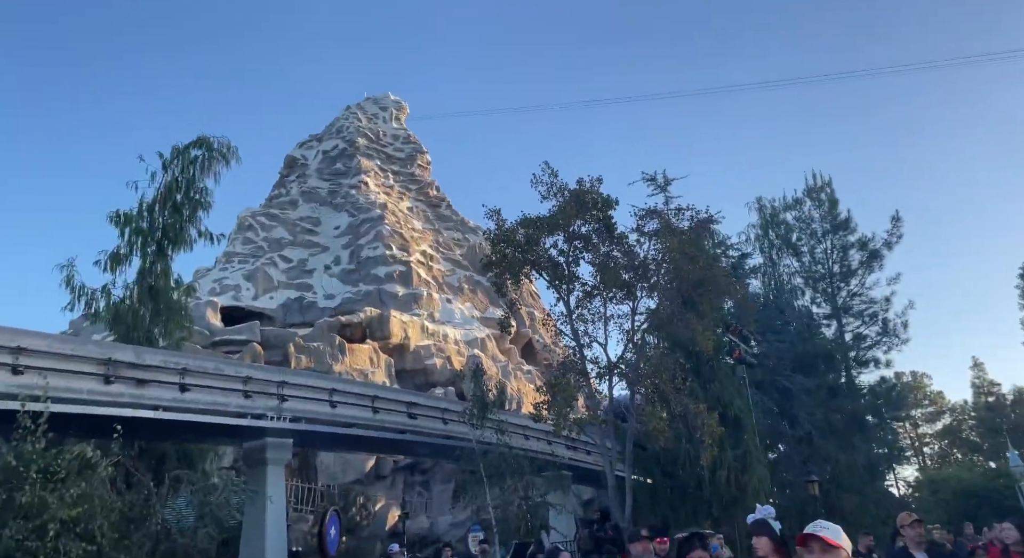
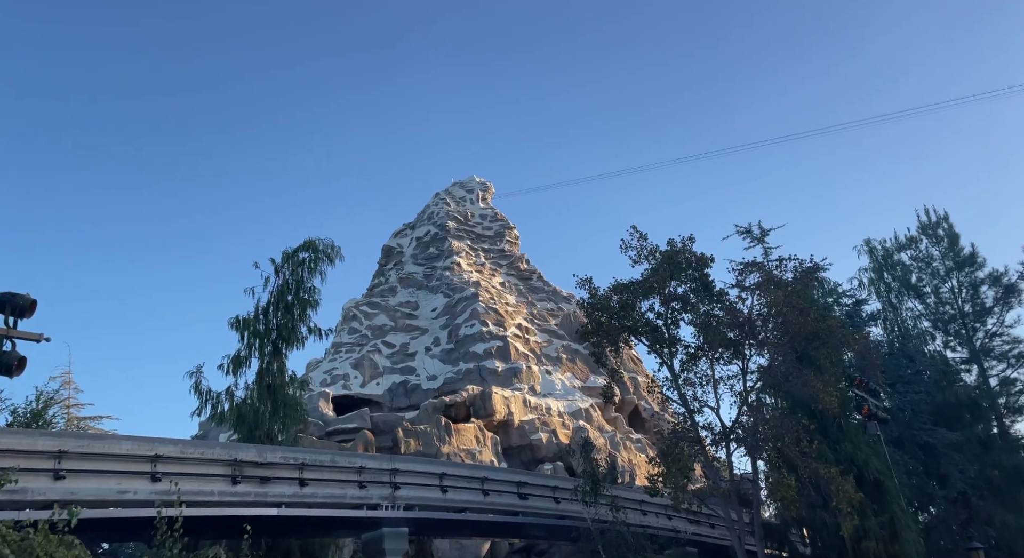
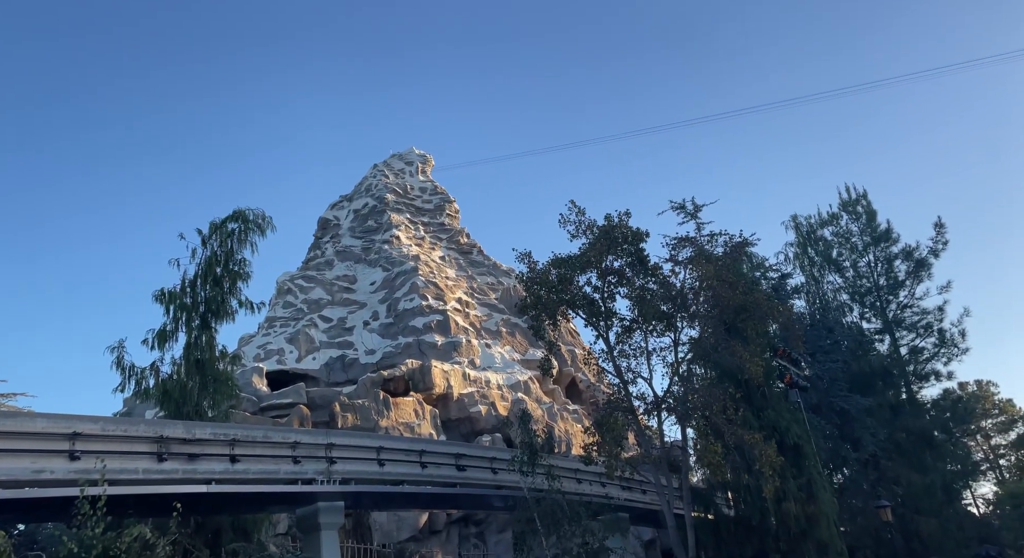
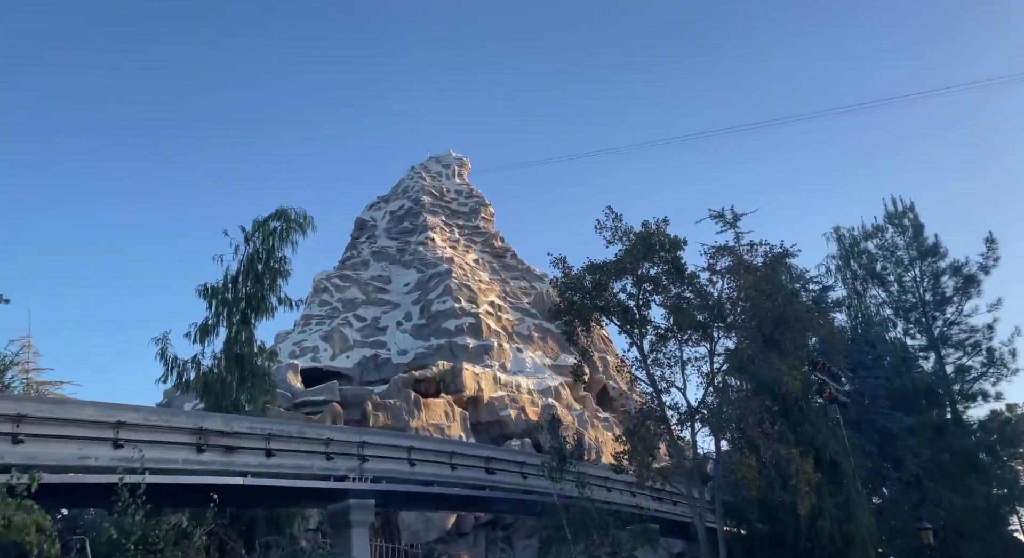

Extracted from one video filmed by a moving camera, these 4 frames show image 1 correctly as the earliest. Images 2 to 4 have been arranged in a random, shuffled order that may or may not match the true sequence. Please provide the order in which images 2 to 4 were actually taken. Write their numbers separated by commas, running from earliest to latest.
4, 2, 3
